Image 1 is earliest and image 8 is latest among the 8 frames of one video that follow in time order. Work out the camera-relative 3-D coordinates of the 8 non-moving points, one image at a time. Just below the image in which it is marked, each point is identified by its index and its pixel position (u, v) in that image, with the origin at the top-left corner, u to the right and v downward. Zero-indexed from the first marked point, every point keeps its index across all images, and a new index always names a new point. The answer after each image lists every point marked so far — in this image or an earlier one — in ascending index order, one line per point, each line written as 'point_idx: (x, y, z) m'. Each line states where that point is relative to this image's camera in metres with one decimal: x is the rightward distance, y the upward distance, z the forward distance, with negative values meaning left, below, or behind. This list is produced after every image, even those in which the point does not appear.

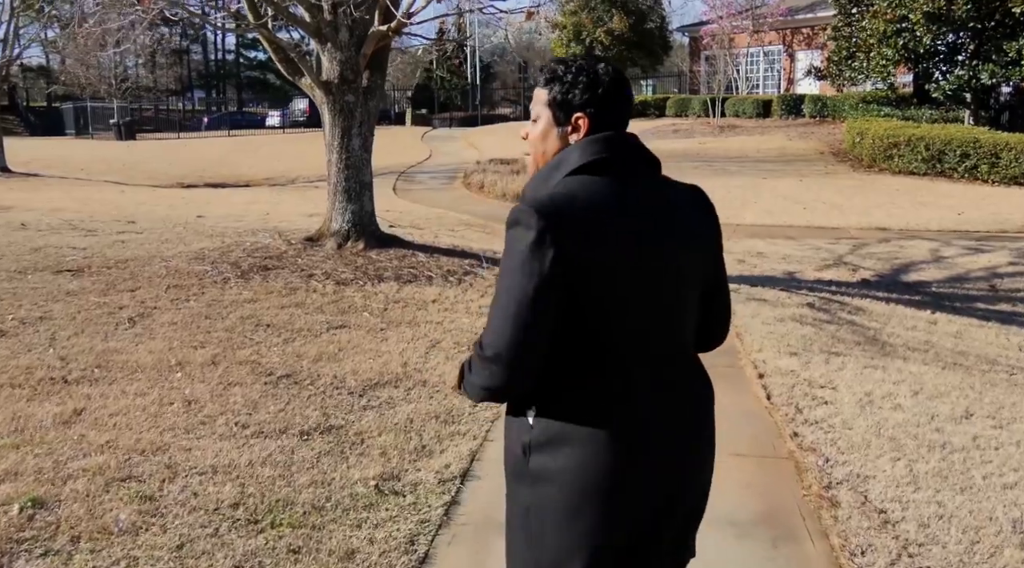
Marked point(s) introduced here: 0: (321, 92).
0: (-1.8, +1.8, +8.7) m
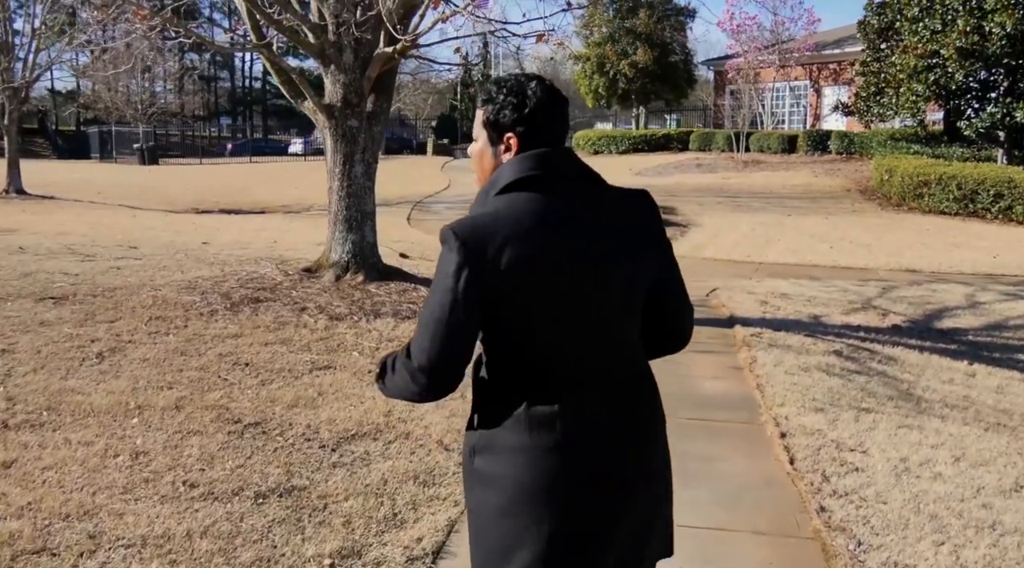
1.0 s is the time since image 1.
0: (-1.7, +1.5, +8.3) m
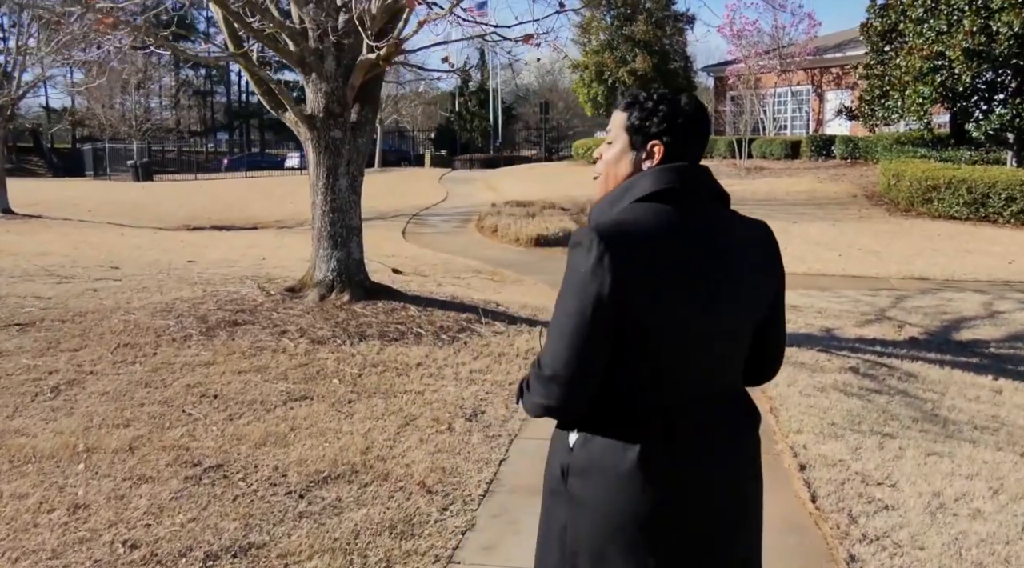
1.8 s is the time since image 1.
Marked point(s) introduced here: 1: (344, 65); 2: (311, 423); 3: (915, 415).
0: (-1.8, +1.3, +7.9) m
1: (-1.4, +1.9, +7.9) m
2: (-1.0, -0.7, +4.8) m
3: (+2.4, -0.8, +5.6) m
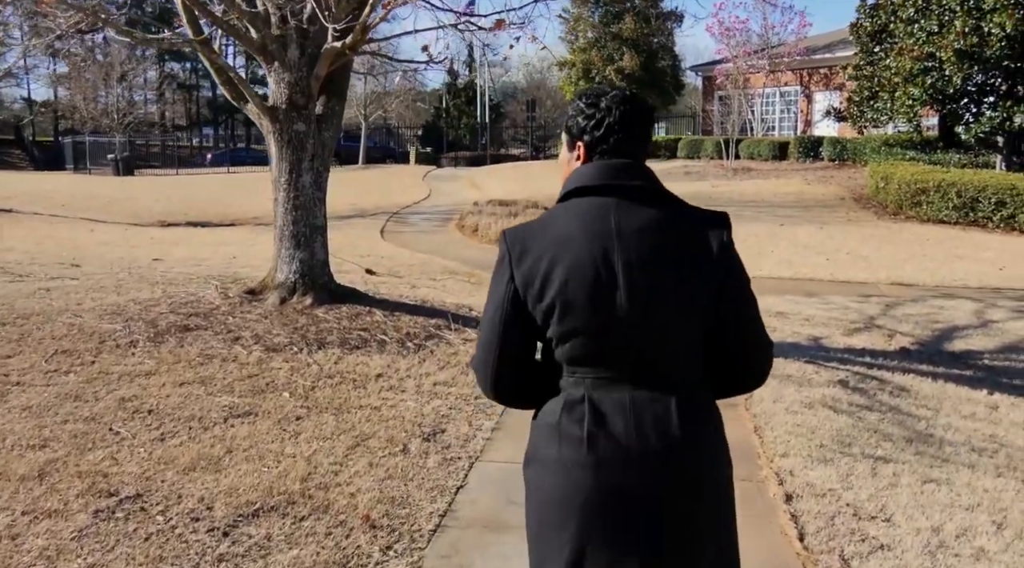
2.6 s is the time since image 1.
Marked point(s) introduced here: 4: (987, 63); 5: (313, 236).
0: (-2.0, +1.3, +7.4) m
1: (-1.6, +1.8, +7.5) m
2: (-1.2, -0.8, +4.4) m
3: (+2.2, -0.9, +5.3) m
4: (+8.4, +3.9, +16.5) m
5: (-1.6, +0.4, +7.6) m
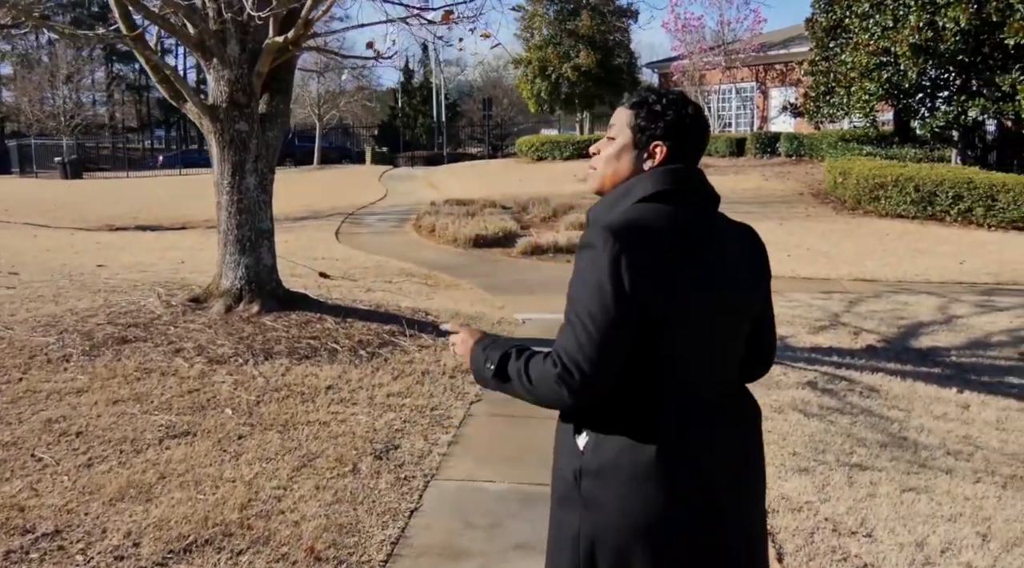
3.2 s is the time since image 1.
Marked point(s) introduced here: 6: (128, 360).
0: (-2.3, +1.3, +7.1) m
1: (-2.0, +1.8, +7.1) m
2: (-1.4, -0.8, +4.1) m
3: (+2.0, -0.8, +5.1) m
4: (+7.6, +4.0, +16.5) m
5: (-2.0, +0.3, +7.3) m
6: (-2.4, -0.5, +5.9) m
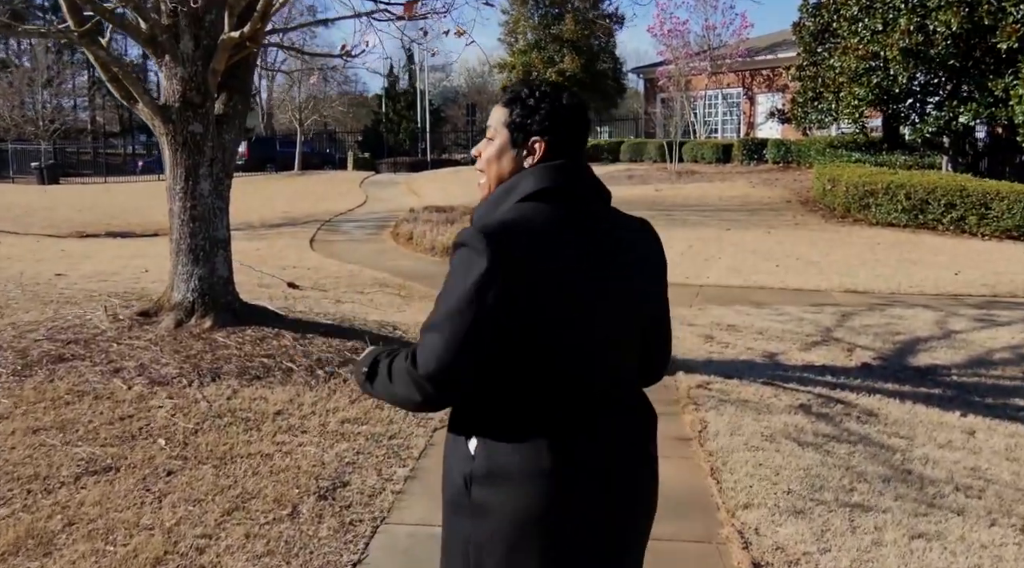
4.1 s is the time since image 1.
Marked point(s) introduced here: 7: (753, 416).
0: (-2.5, +1.2, +6.6) m
1: (-2.2, +1.7, +6.6) m
2: (-1.6, -0.9, +3.5) m
3: (+1.8, -0.9, +4.6) m
4: (+7.3, +3.9, +16.2) m
5: (-2.2, +0.2, +6.7) m
6: (-2.6, -0.6, +5.4) m
7: (+1.4, -0.8, +5.5) m
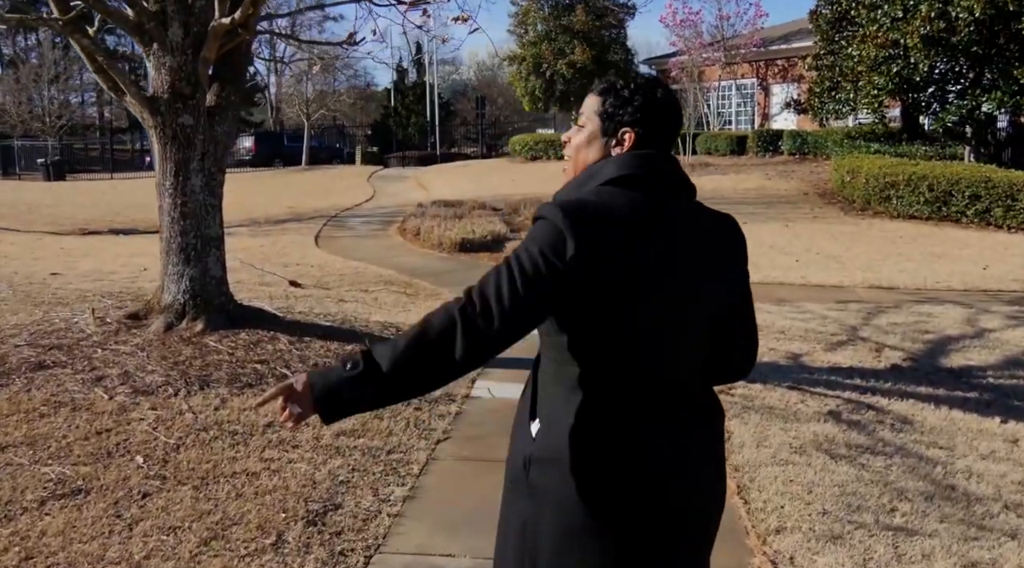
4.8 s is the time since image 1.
0: (-2.5, +1.2, +6.2) m
1: (-2.1, +1.7, +6.3) m
2: (-1.6, -0.9, +3.2) m
3: (+1.9, -0.9, +4.2) m
4: (+7.5, +4.0, +15.7) m
5: (-2.1, +0.2, +6.4) m
6: (-2.6, -0.6, +5.0) m
7: (+1.5, -0.8, +5.1) m
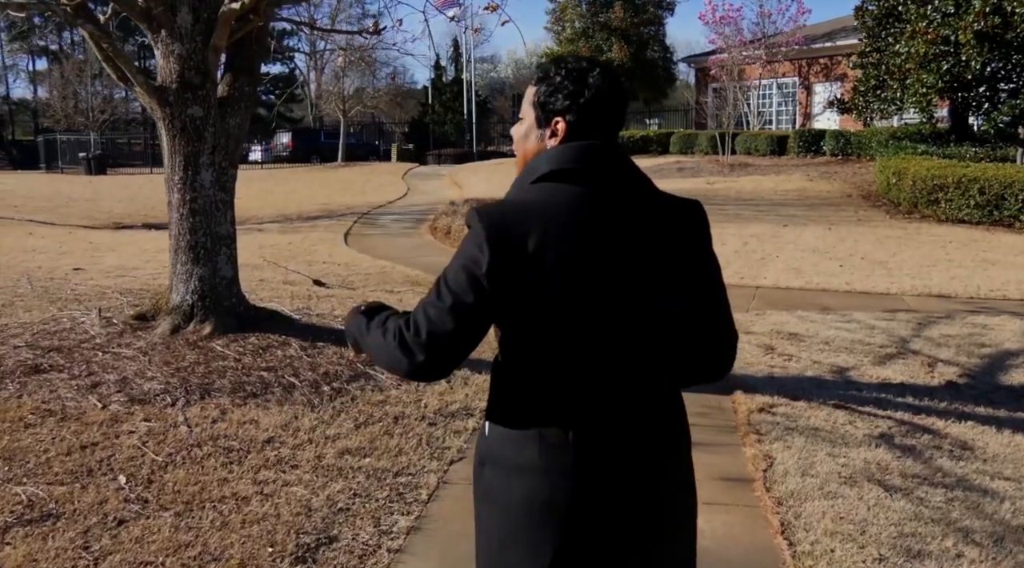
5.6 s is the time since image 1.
0: (-2.3, +1.2, +5.9) m
1: (-2.0, +1.7, +5.9) m
2: (-1.5, -0.9, +2.9) m
3: (+1.9, -1.0, +3.8) m
4: (+8.0, +3.8, +15.0) m
5: (-1.9, +0.2, +6.1) m
6: (-2.5, -0.6, +4.7) m
7: (+1.6, -0.8, +4.6) m
